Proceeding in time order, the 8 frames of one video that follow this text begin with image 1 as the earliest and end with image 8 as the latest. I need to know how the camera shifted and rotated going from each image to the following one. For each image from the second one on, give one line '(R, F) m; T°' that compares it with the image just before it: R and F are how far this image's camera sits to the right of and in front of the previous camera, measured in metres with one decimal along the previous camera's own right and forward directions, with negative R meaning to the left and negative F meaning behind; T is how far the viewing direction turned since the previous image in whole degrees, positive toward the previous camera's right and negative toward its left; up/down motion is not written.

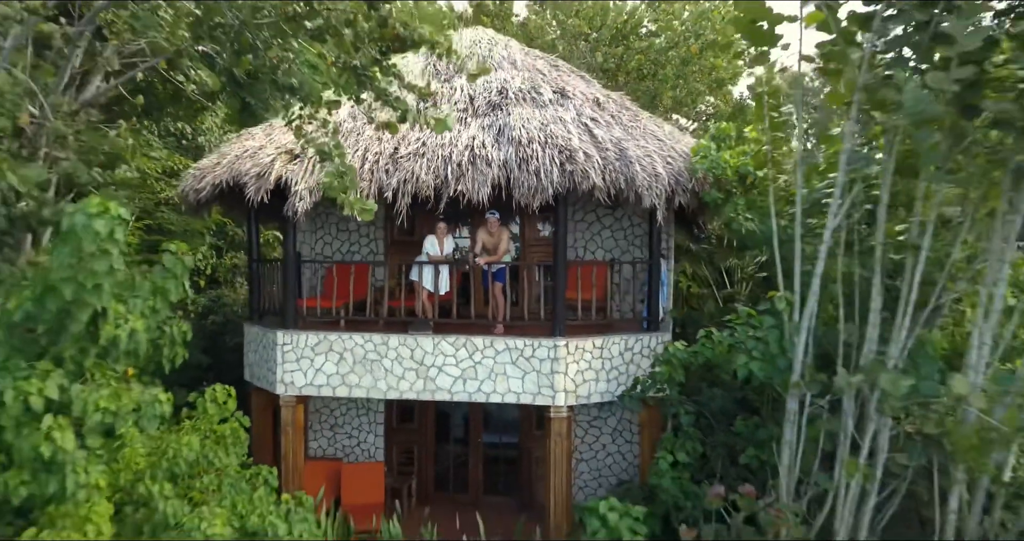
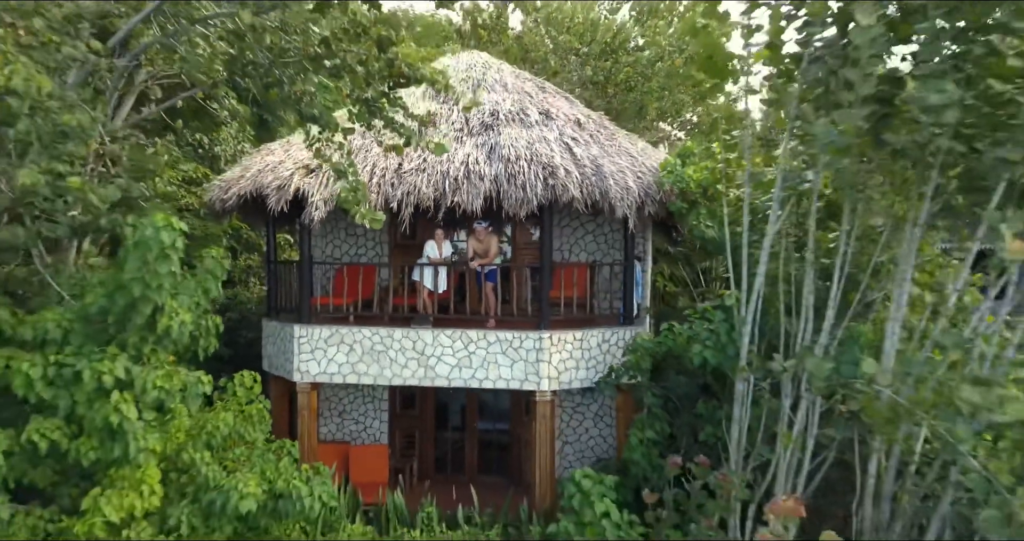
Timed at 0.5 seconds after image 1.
(+0.1, -0.7) m; 0°
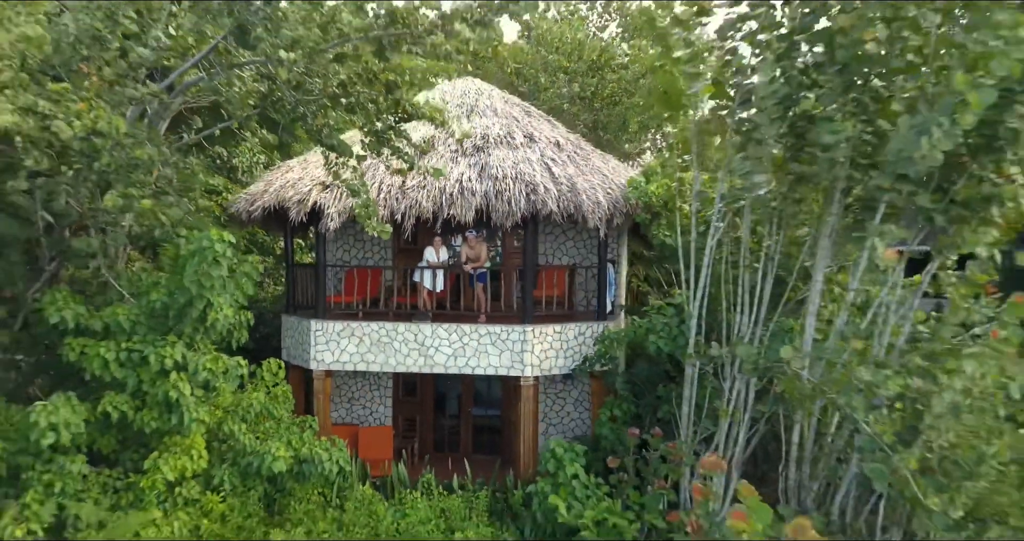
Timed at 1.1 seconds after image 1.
(+0.1, -0.9) m; 0°
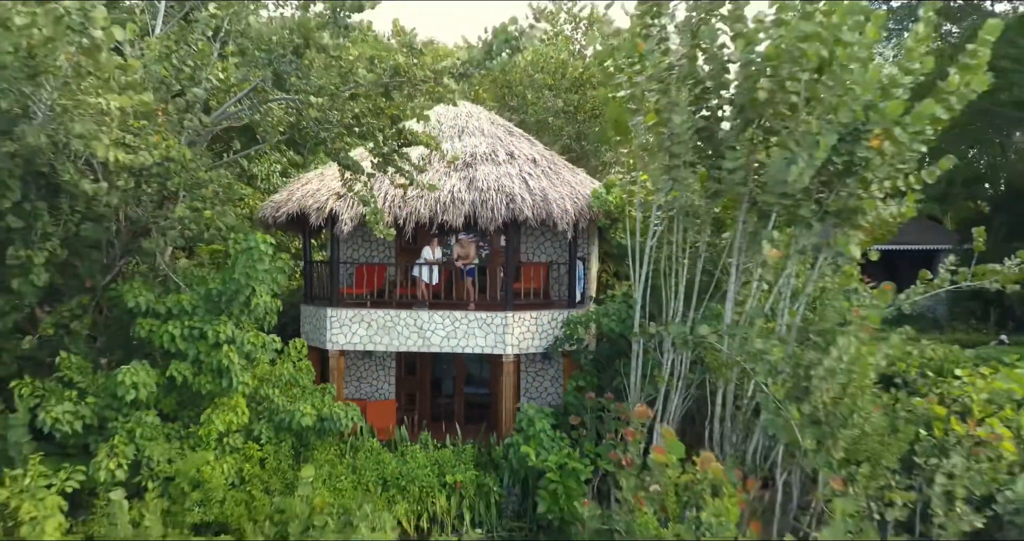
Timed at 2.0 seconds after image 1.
(+0.3, -1.4) m; 0°
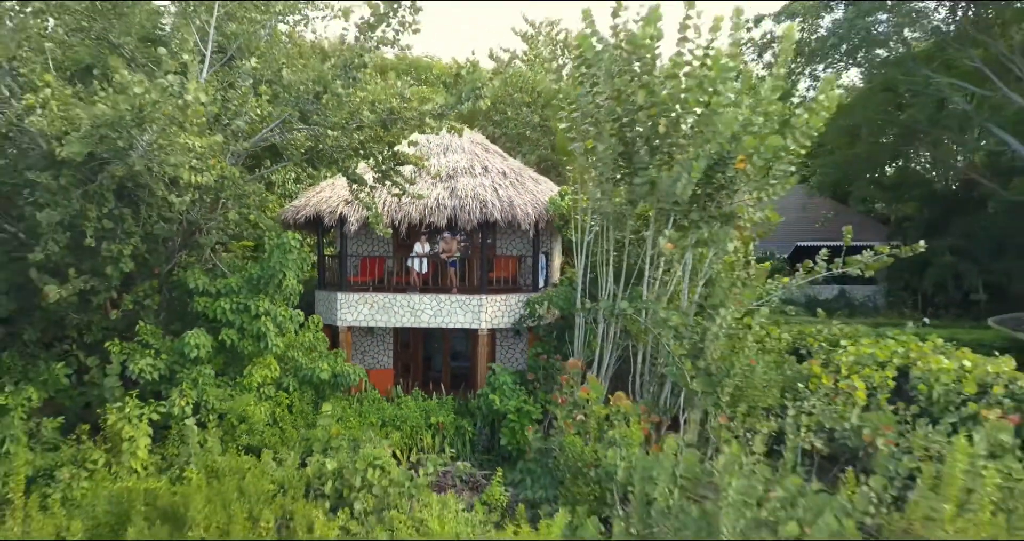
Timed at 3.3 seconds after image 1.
(+0.5, -2.0) m; 0°
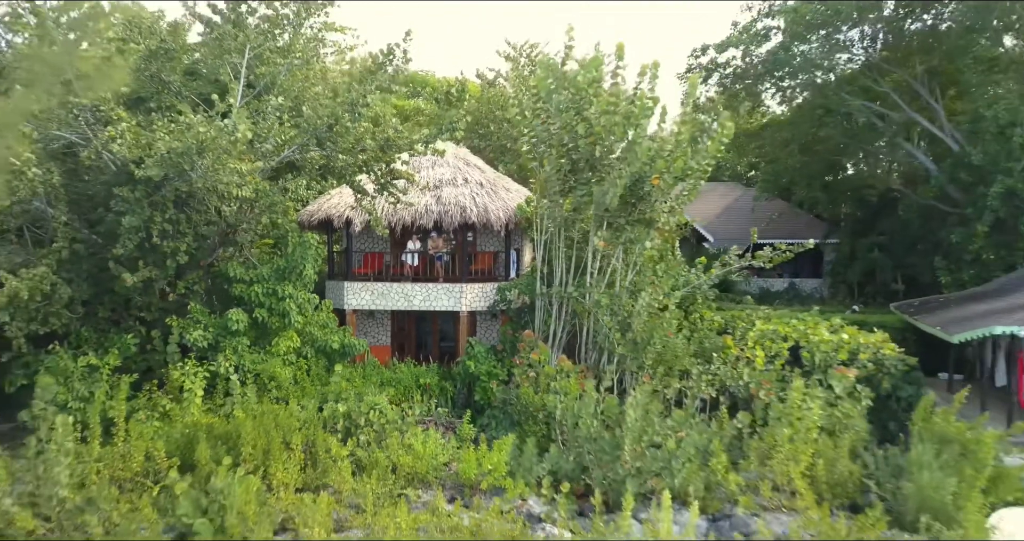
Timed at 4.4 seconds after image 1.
(+0.5, -2.3) m; 0°
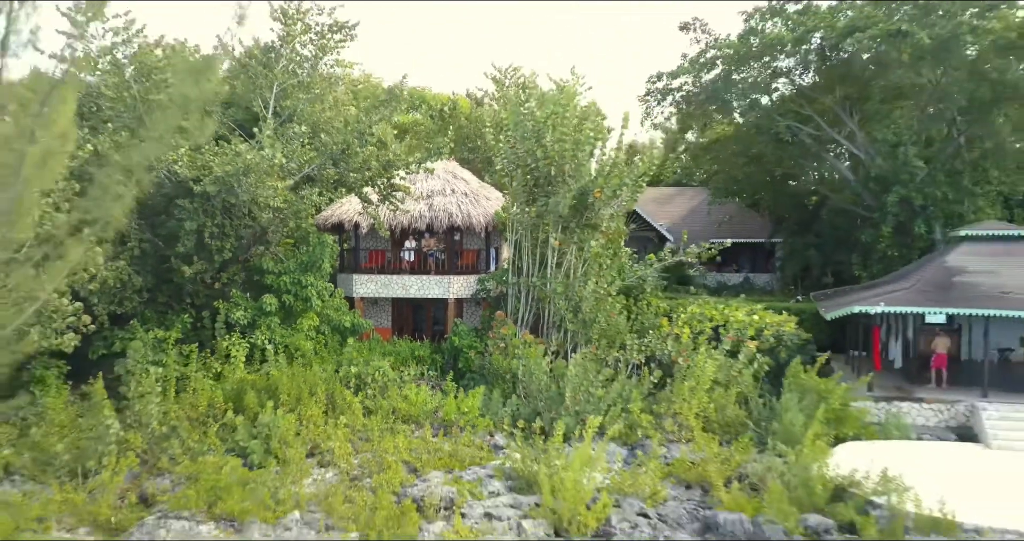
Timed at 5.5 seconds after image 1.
(+0.6, -2.8) m; 0°
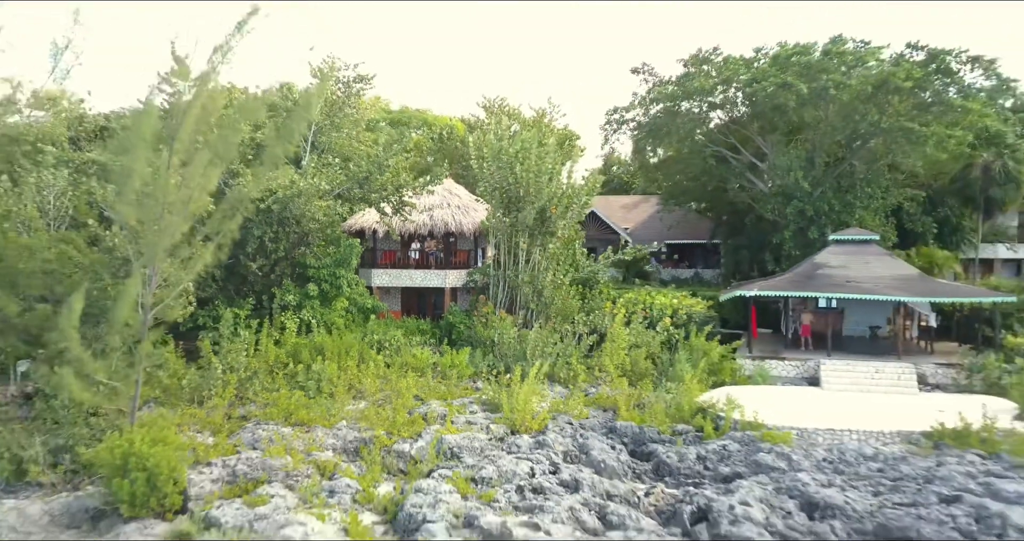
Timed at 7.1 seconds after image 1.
(+0.7, -4.6) m; 0°
